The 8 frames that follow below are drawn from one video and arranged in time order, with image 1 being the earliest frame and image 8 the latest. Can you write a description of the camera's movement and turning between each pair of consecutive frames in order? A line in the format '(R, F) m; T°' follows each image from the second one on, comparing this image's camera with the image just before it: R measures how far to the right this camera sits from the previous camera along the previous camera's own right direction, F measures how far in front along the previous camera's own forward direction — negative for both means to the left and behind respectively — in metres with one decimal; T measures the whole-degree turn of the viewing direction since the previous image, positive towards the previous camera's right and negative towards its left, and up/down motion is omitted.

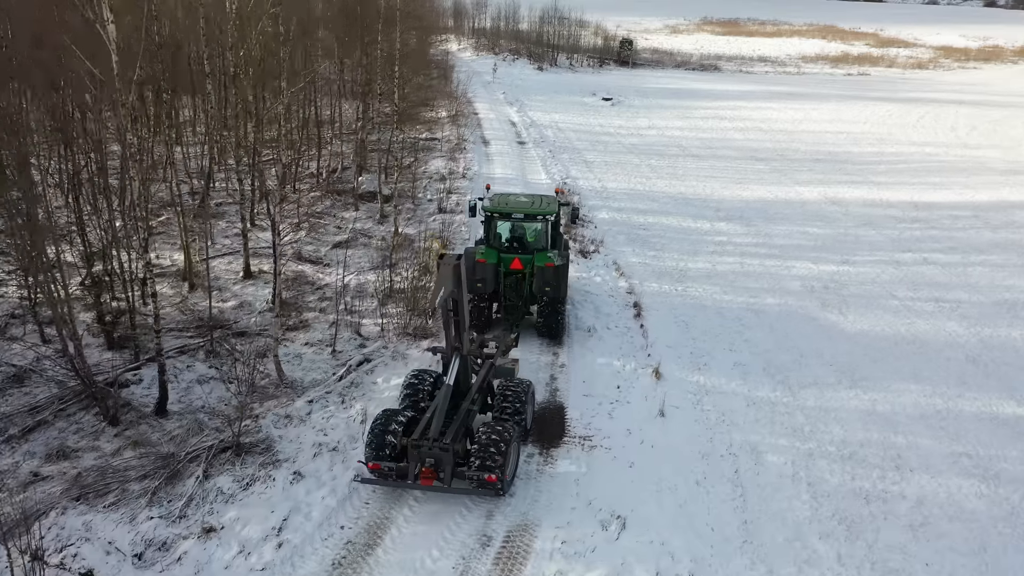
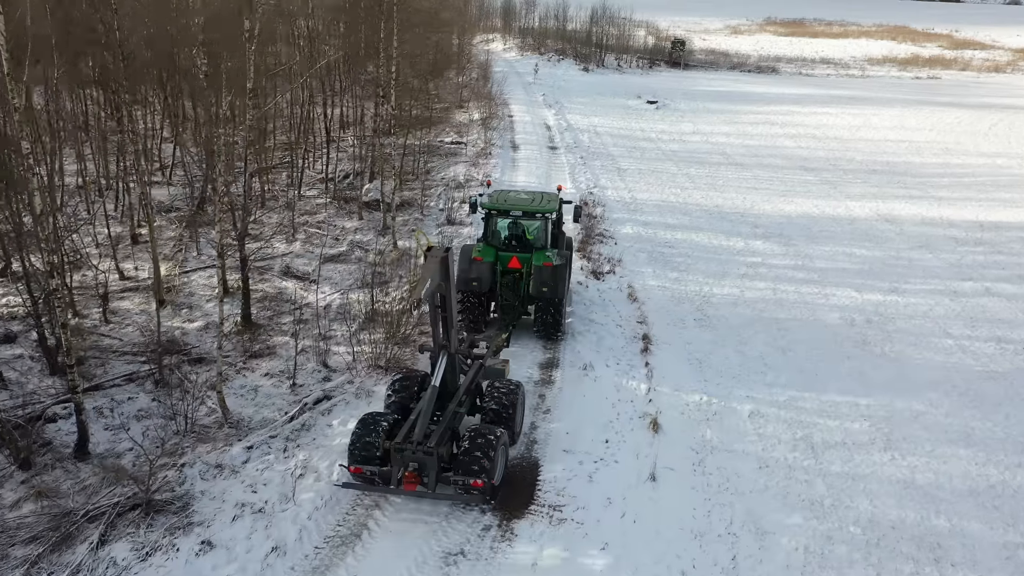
(+0.8, +1.3) m; -4°
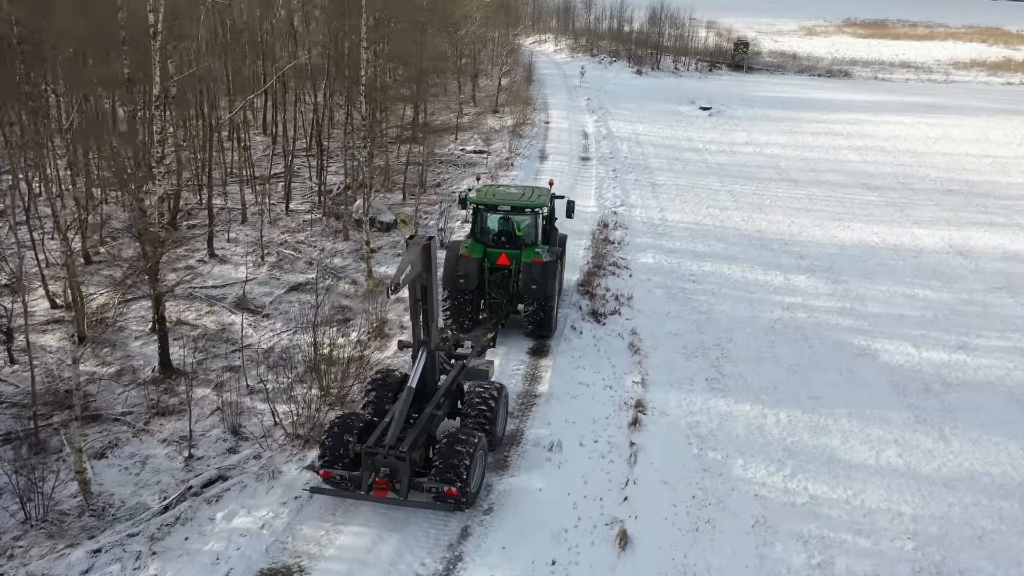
(+1.1, +1.9) m; -5°
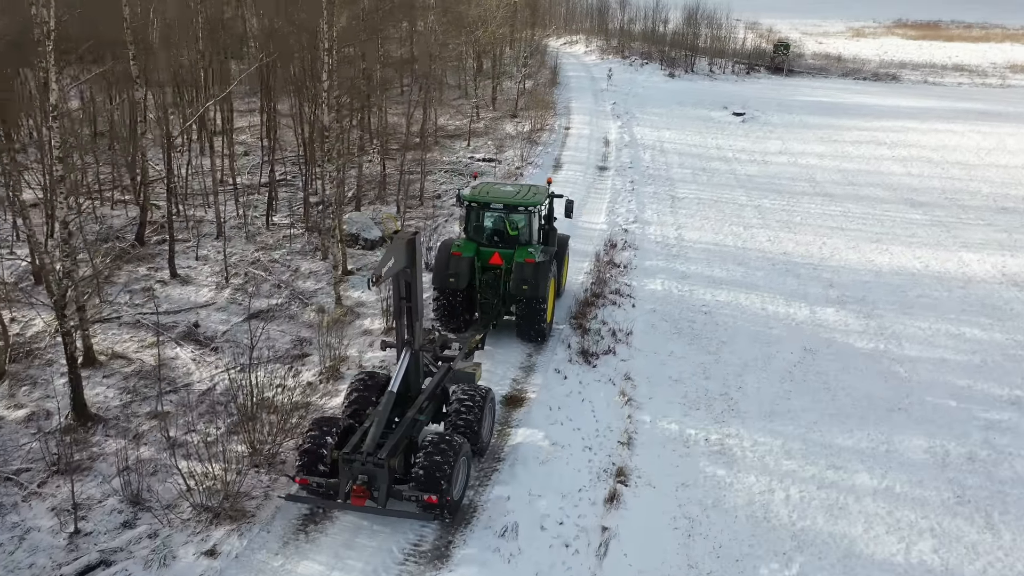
(+0.7, +1.3) m; -3°
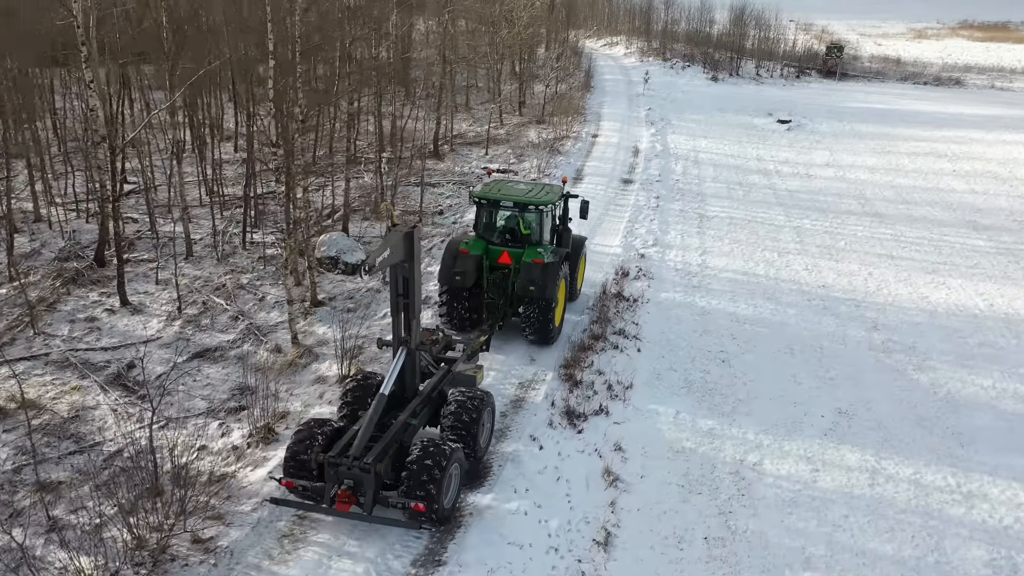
(+0.7, +1.5) m; -3°
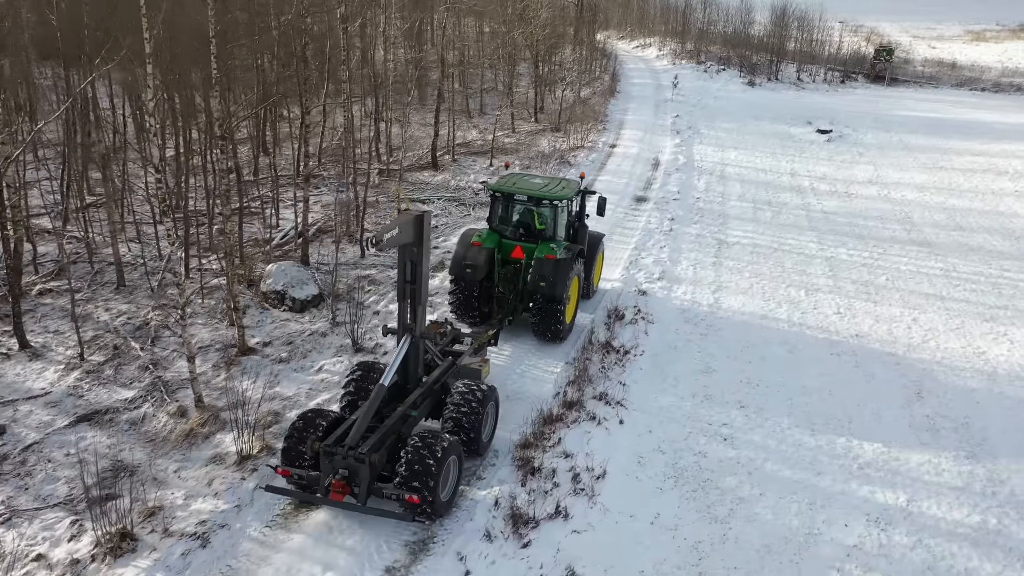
(+0.8, +1.8) m; -3°
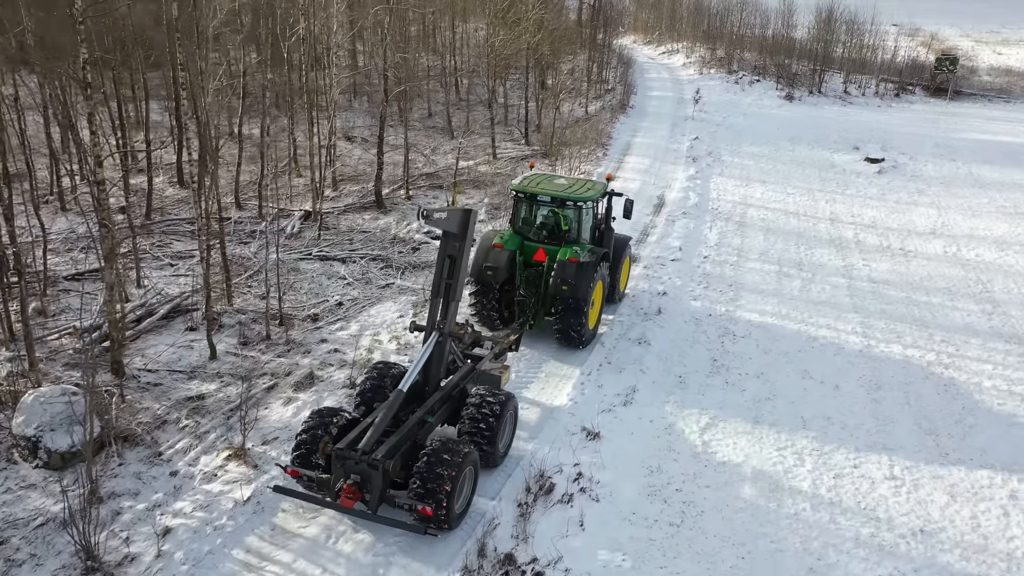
(+1.4, +3.7) m; -3°
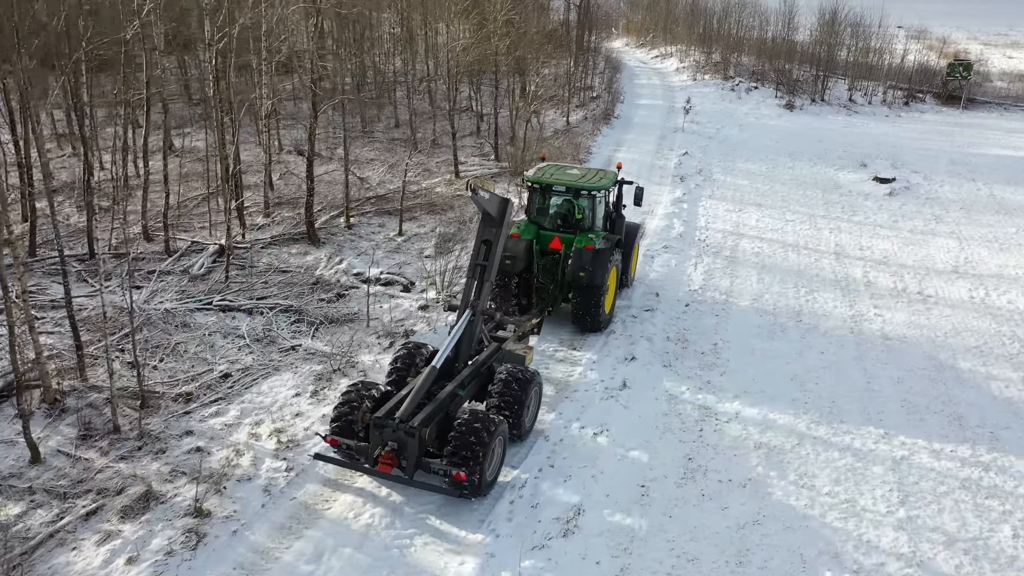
(+0.7, +2.0) m; 0°
